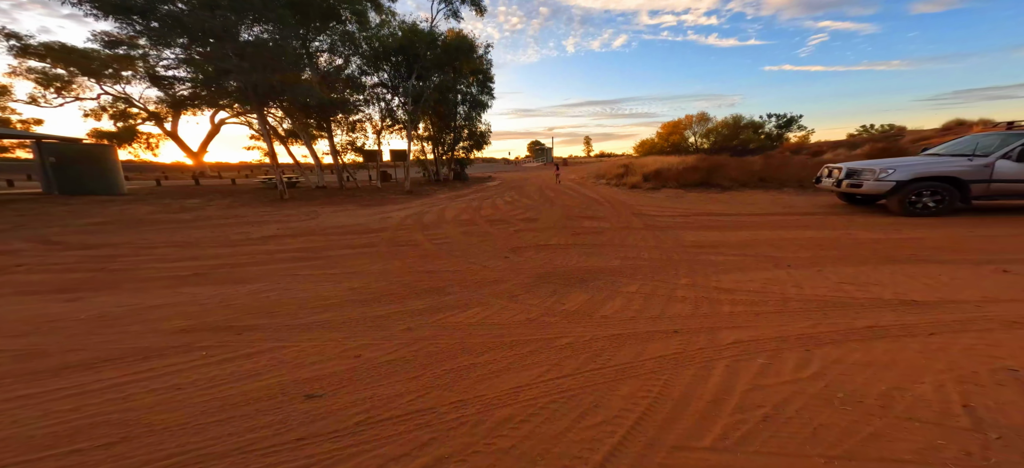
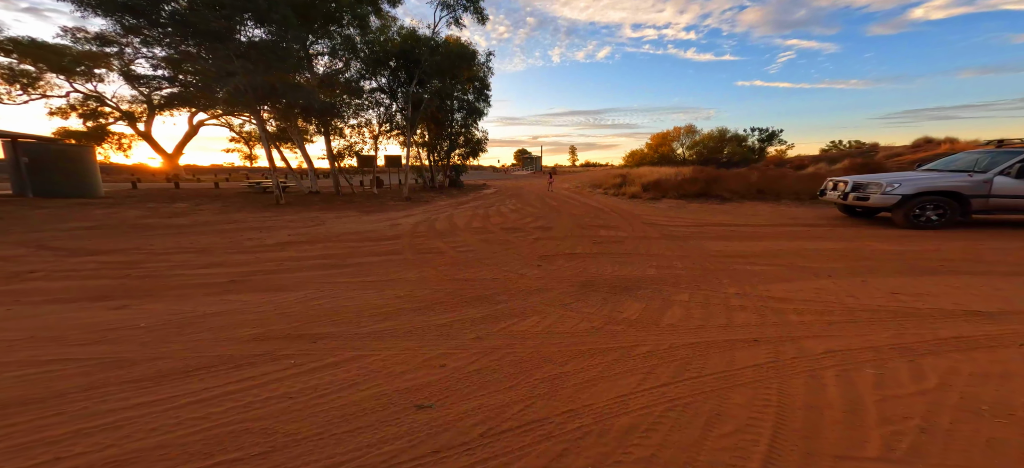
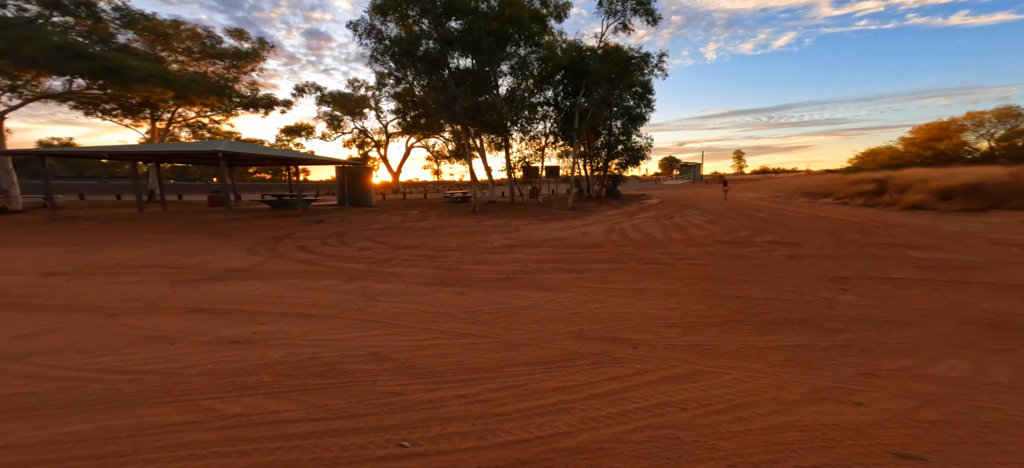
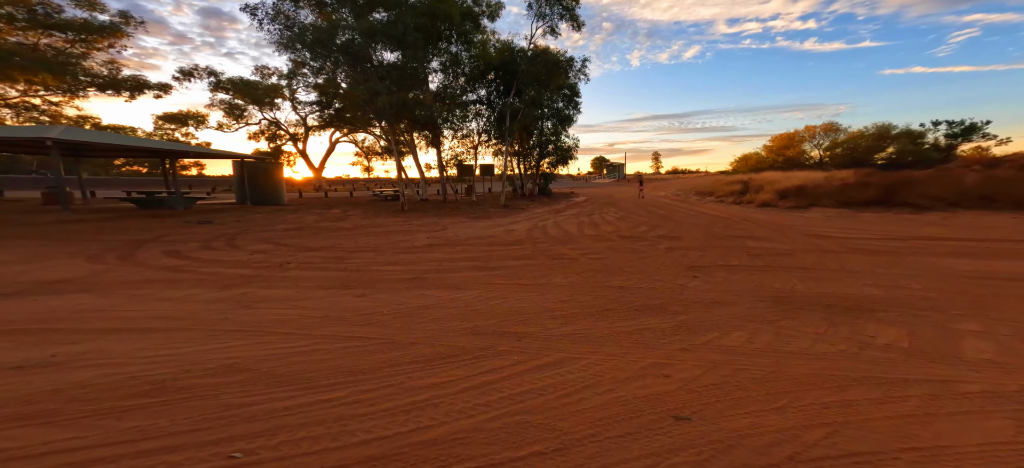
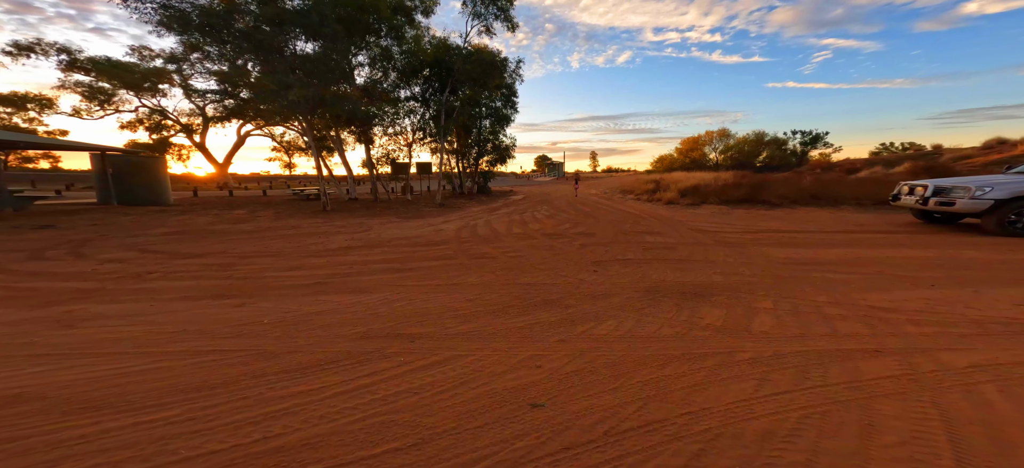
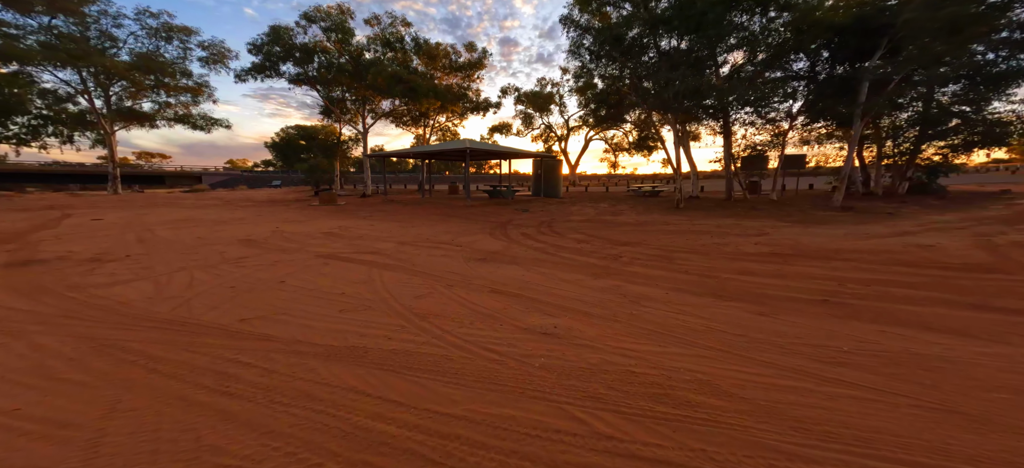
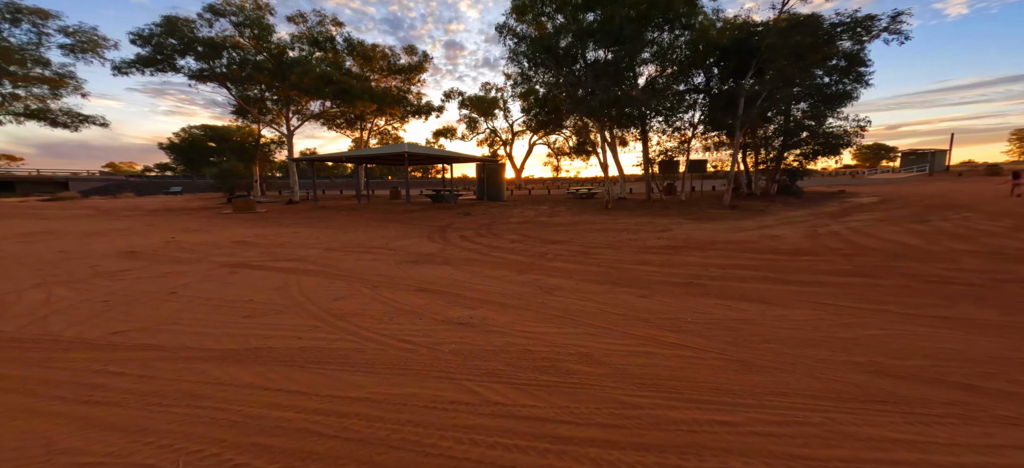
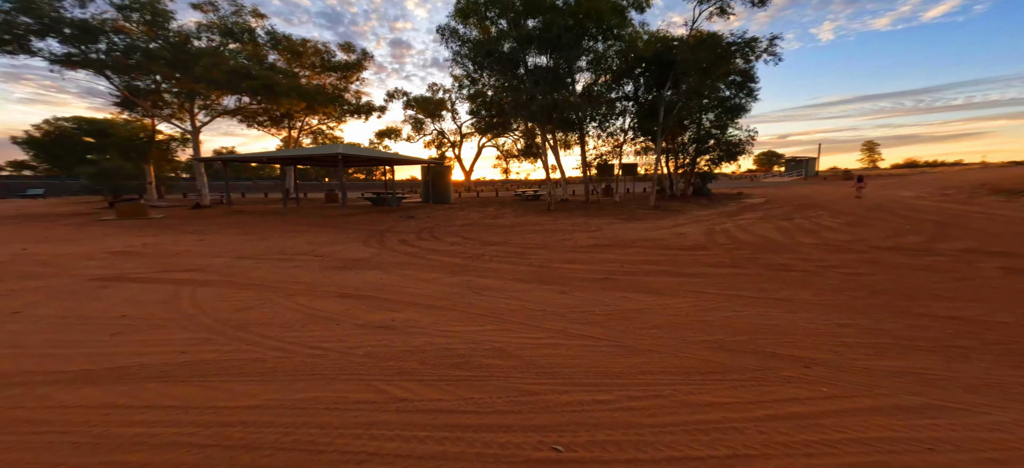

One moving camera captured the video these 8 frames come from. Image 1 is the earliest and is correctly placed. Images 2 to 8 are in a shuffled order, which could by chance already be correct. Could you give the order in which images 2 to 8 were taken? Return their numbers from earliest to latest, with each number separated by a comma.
2, 5, 4, 3, 8, 7, 6
